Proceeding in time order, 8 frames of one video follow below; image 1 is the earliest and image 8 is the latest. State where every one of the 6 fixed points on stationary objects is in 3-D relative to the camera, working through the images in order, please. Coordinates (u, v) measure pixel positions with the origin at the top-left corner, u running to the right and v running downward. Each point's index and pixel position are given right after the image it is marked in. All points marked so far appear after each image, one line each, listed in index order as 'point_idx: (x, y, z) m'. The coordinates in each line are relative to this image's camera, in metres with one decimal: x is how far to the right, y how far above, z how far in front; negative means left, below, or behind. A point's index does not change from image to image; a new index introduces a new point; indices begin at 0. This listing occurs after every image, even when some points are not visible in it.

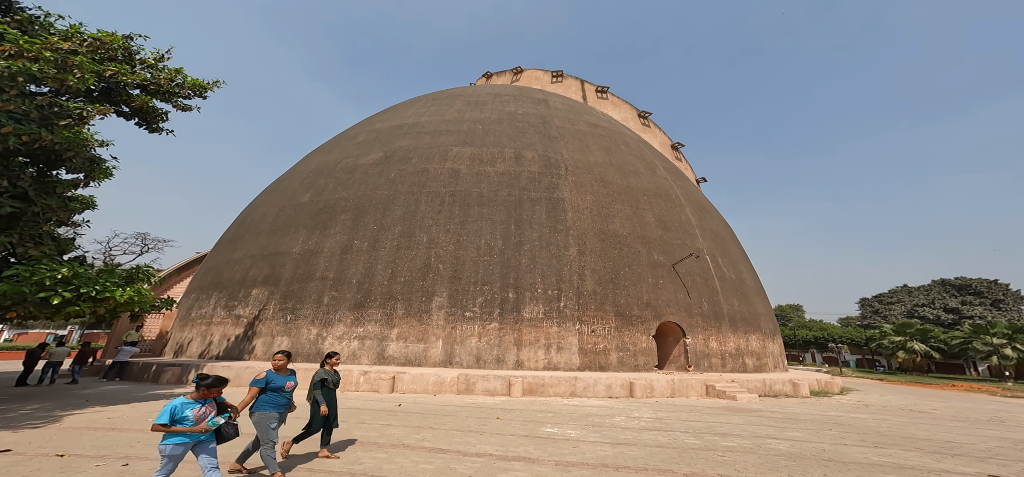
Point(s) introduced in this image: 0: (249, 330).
0: (-6.8, -2.4, +9.5) m
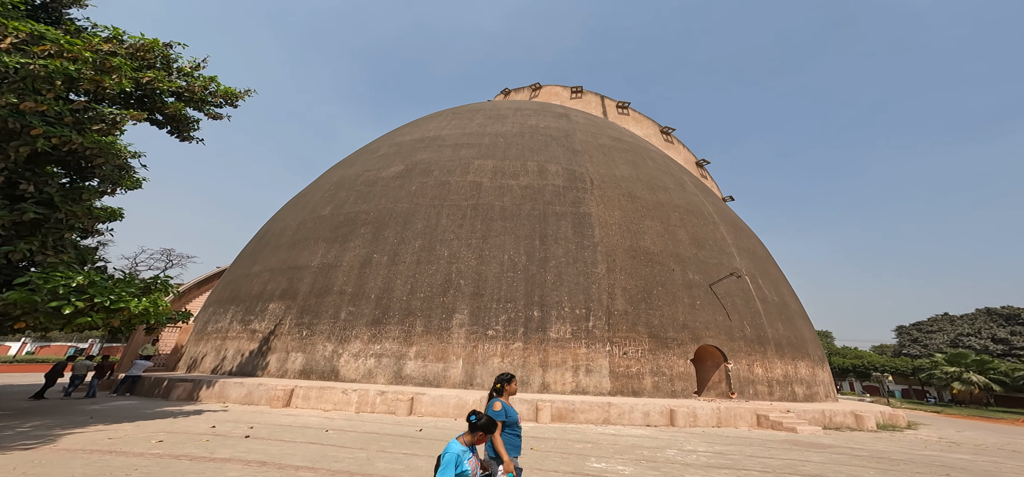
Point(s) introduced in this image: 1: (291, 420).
0: (-6.2, -2.7, +9.1) m
1: (-3.5, -2.8, +5.7) m
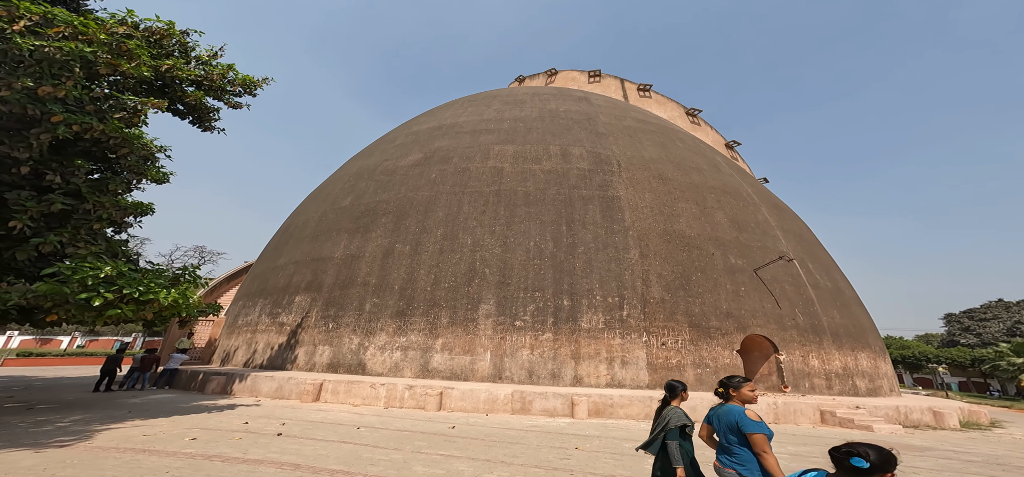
0: (-5.5, -2.5, +9.0) m
1: (-2.9, -2.6, +5.5) m
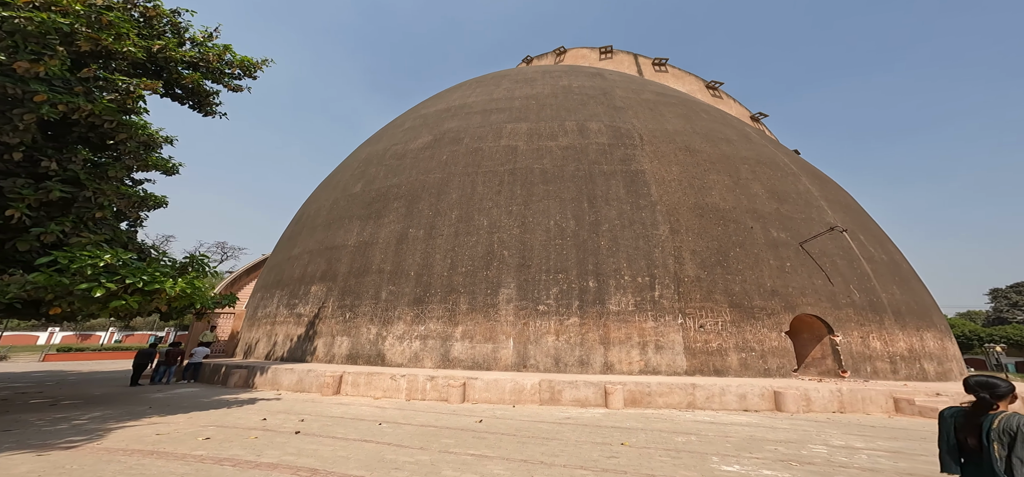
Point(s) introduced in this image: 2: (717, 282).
0: (-4.9, -2.2, +8.7) m
1: (-2.5, -2.4, +5.1) m
2: (+4.2, -0.9, +7.4) m
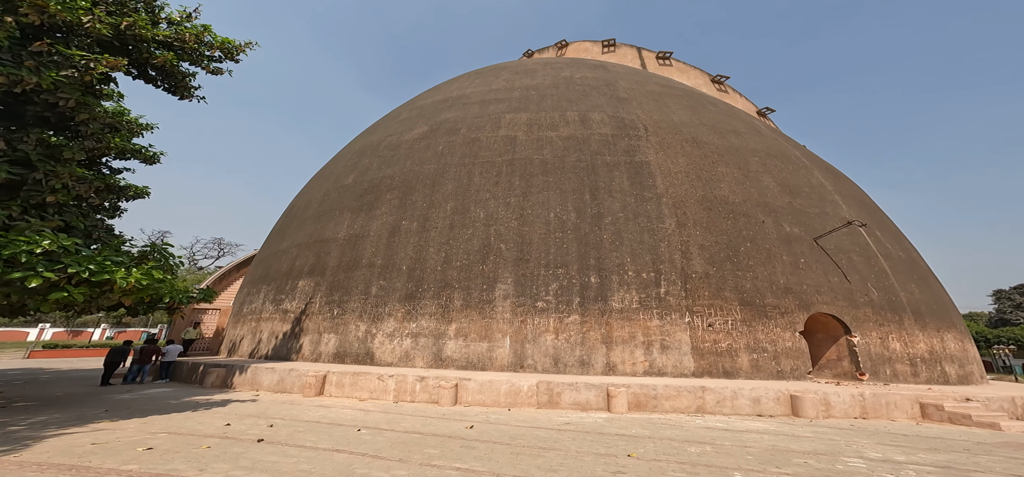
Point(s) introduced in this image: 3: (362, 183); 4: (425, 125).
0: (-5.0, -2.0, +8.3) m
1: (-2.5, -2.2, +4.7) m
2: (+4.1, -0.8, +6.9) m
3: (-4.1, +1.5, +10.0) m
4: (-2.6, +3.4, +11.1) m
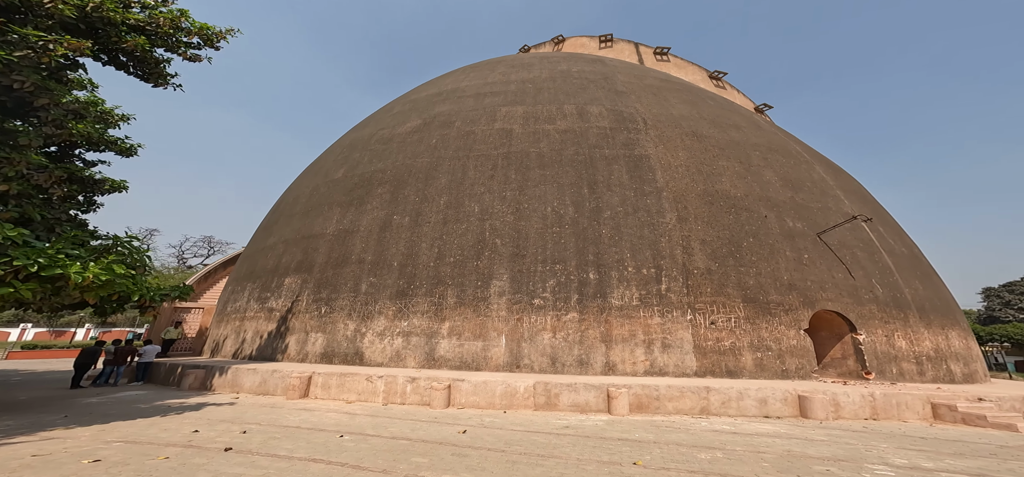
0: (-5.1, -1.9, +8.0) m
1: (-2.6, -2.1, +4.4) m
2: (+4.0, -0.7, +6.7) m
3: (-4.2, +1.6, +9.7) m
4: (-2.7, +3.6, +10.7) m
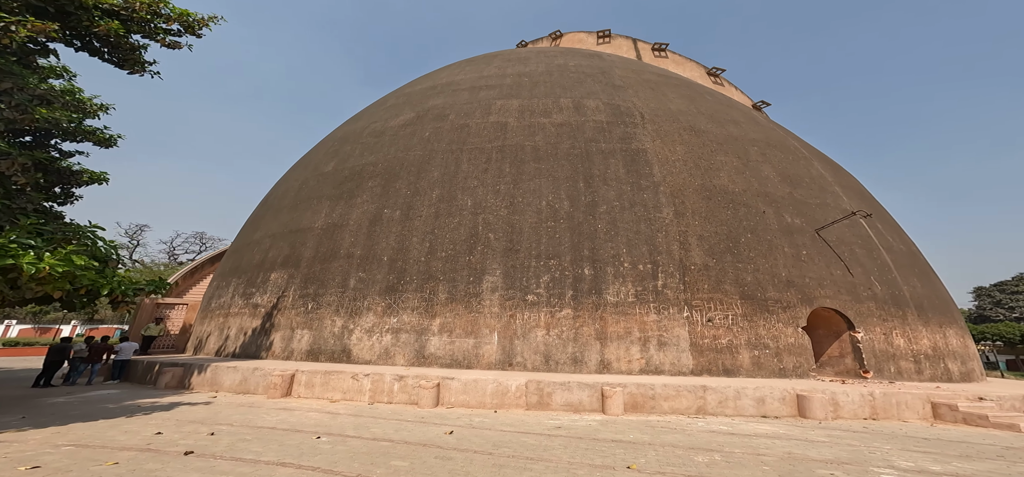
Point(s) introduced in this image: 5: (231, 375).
0: (-5.2, -1.8, +7.7) m
1: (-2.7, -2.0, +4.2) m
2: (+3.9, -0.6, +6.6) m
3: (-4.4, +1.8, +9.4) m
4: (-2.9, +3.7, +10.5) m
5: (-4.4, -2.1, +5.6) m
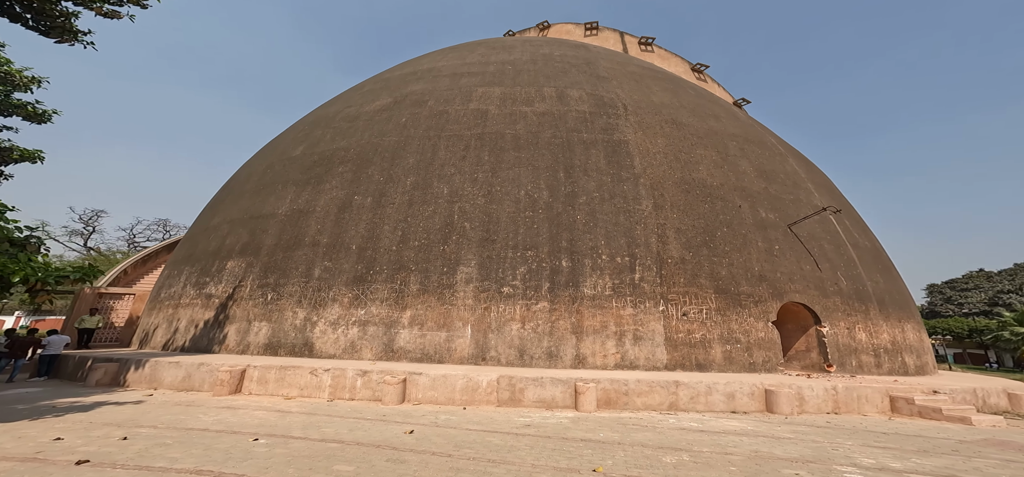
0: (-5.8, -1.5, +7.2) m
1: (-3.1, -1.9, +3.9) m
2: (+3.4, -0.5, +6.6) m
3: (-5.0, +2.1, +8.9) m
4: (-3.5, +4.0, +10.0) m
5: (-4.8, -1.9, +5.2) m
